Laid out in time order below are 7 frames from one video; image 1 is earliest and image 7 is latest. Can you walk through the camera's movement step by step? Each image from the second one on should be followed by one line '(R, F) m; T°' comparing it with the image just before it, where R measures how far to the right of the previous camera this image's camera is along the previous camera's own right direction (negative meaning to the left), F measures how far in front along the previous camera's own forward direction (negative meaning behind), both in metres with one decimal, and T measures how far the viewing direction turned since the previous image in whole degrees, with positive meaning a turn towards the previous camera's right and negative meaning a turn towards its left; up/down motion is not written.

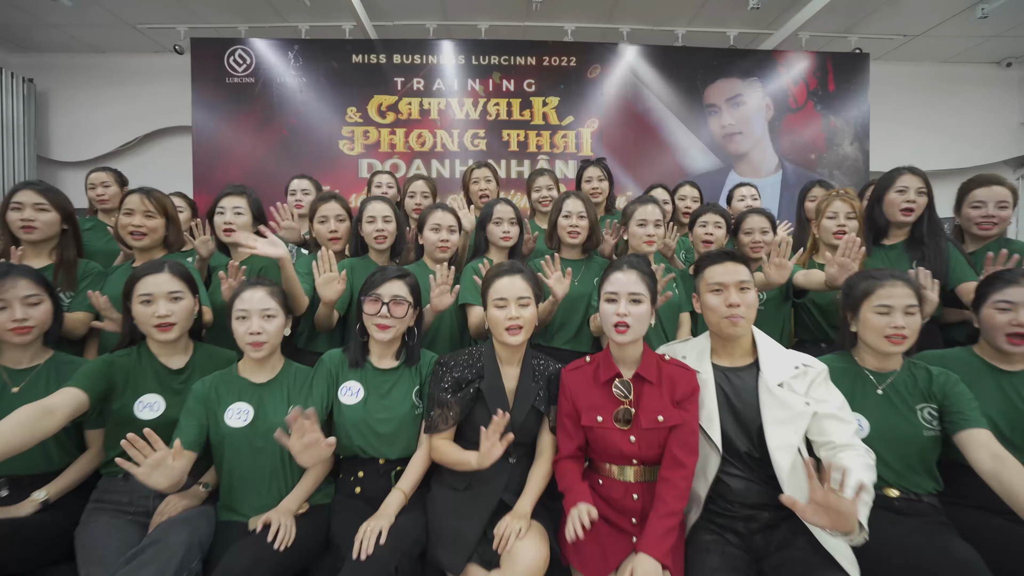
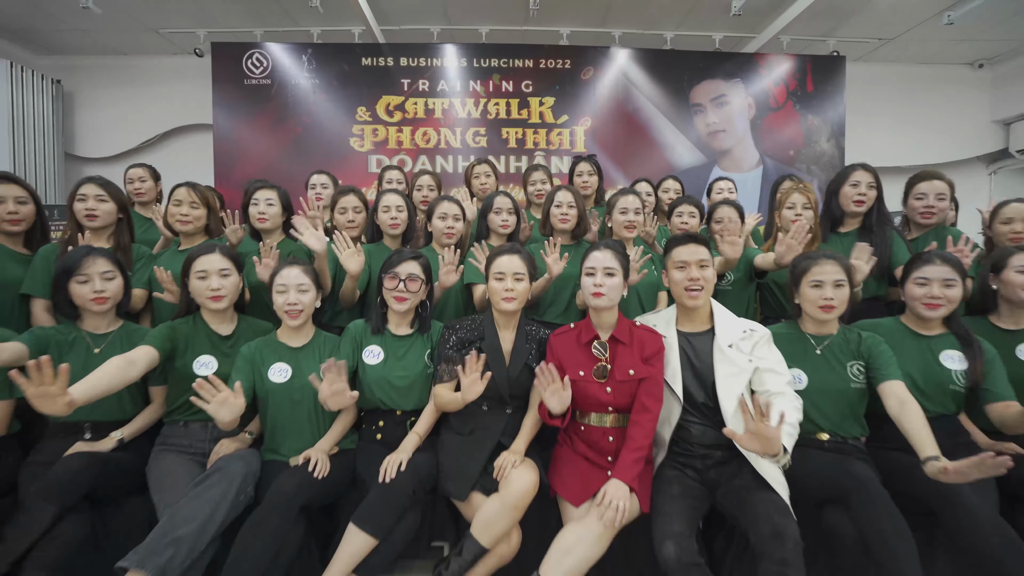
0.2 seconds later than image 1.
(0.0, -0.2) m; 0°
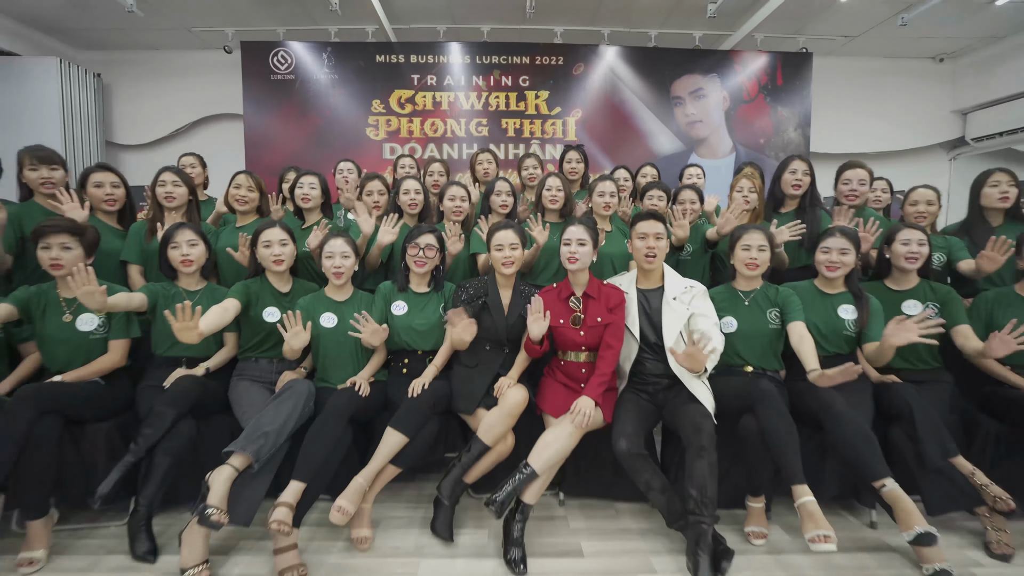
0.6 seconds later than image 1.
(0.0, -0.4) m; 0°
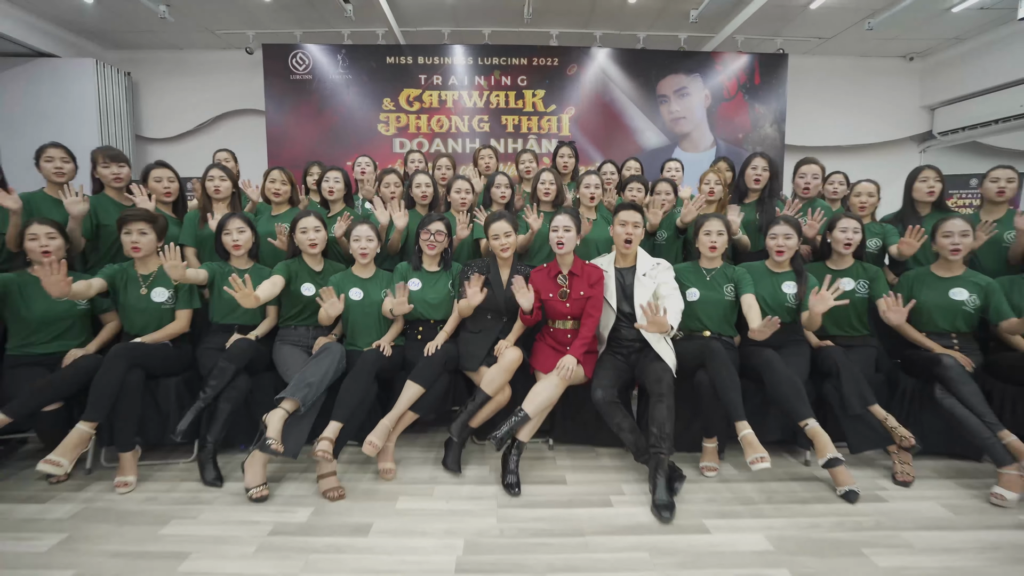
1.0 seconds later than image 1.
(0.0, -0.4) m; 0°
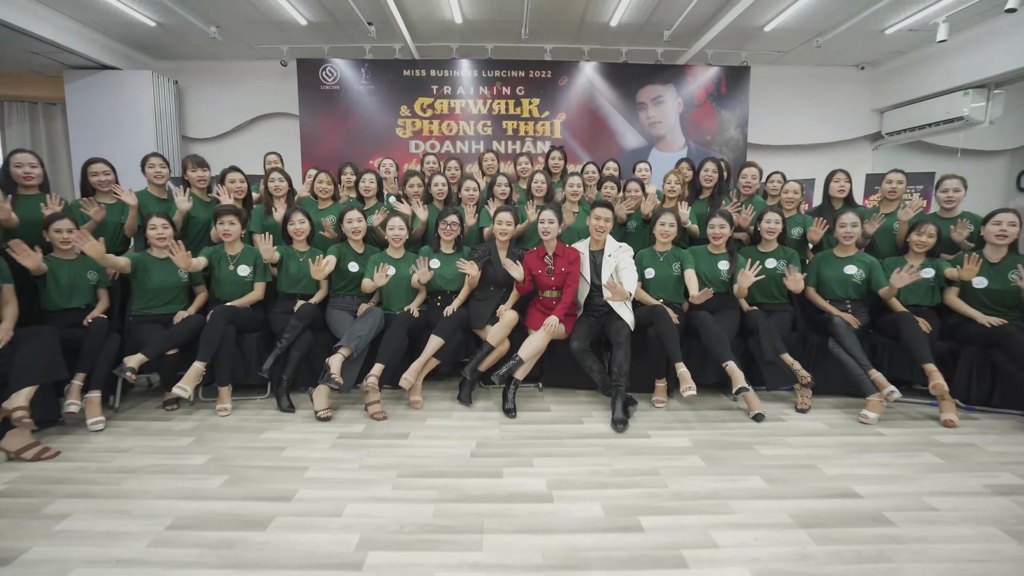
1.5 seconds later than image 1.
(0.0, -0.7) m; 0°
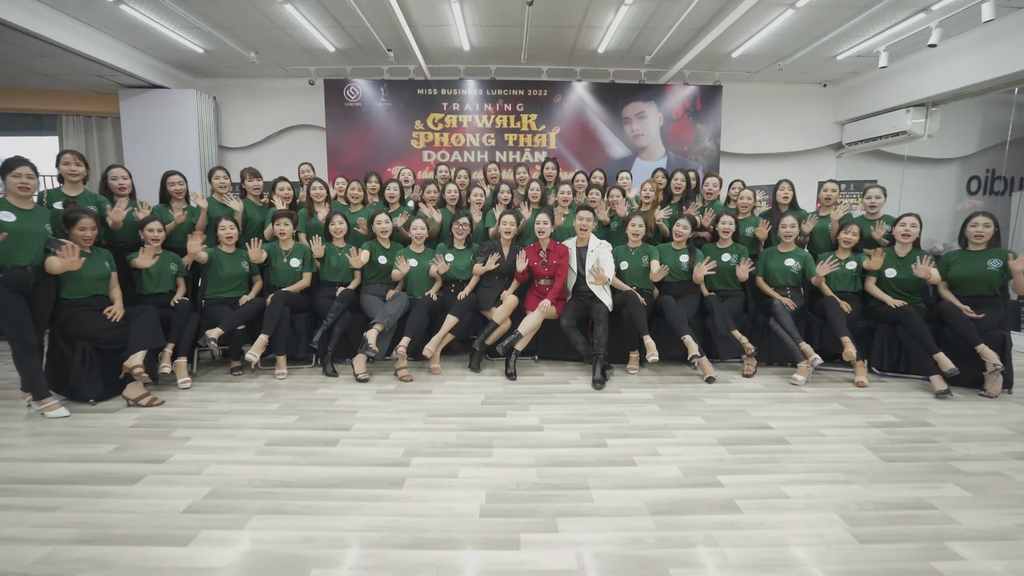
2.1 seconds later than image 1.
(0.0, -0.6) m; 0°
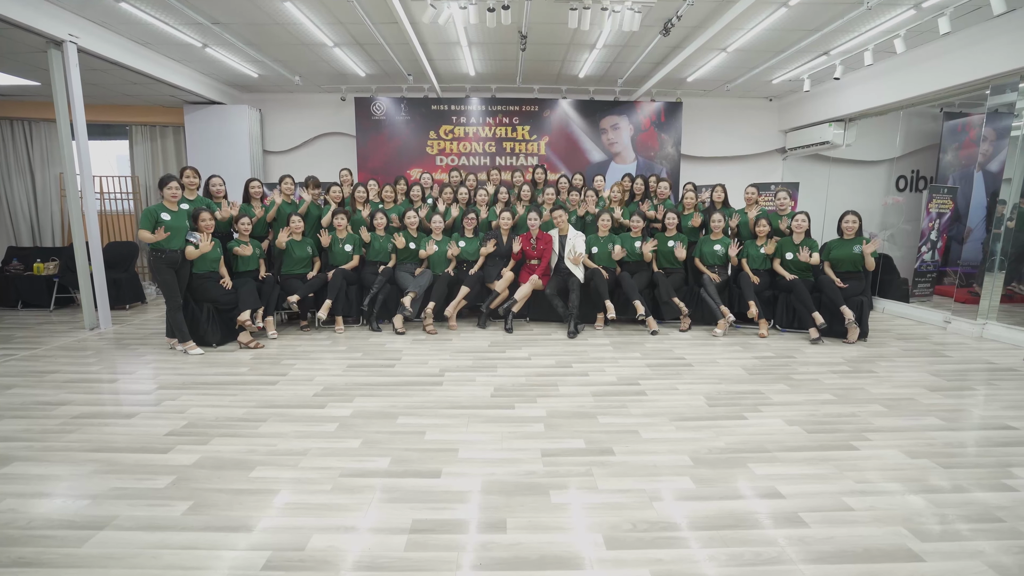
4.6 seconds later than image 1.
(0.0, -1.2) m; 0°
